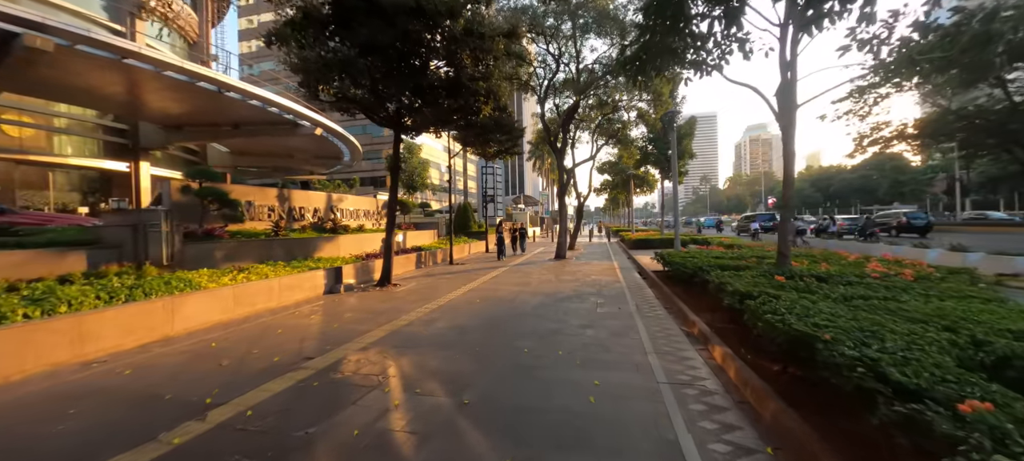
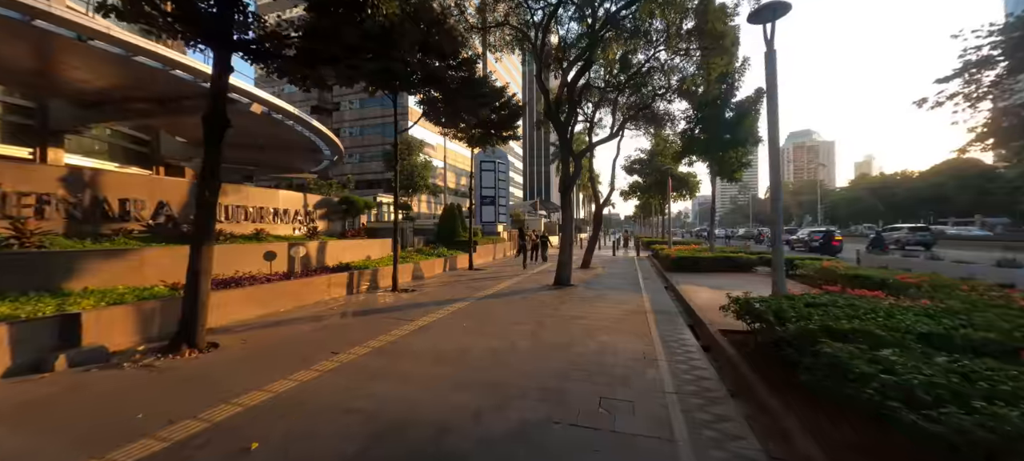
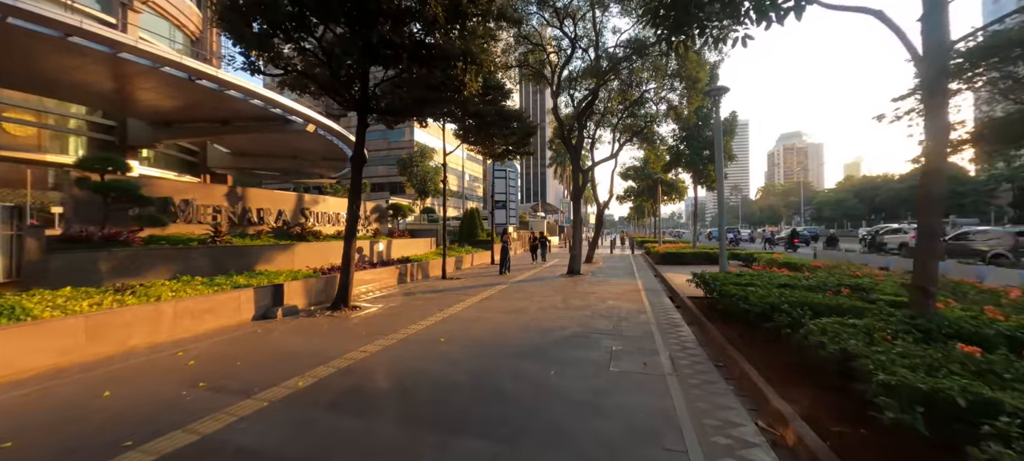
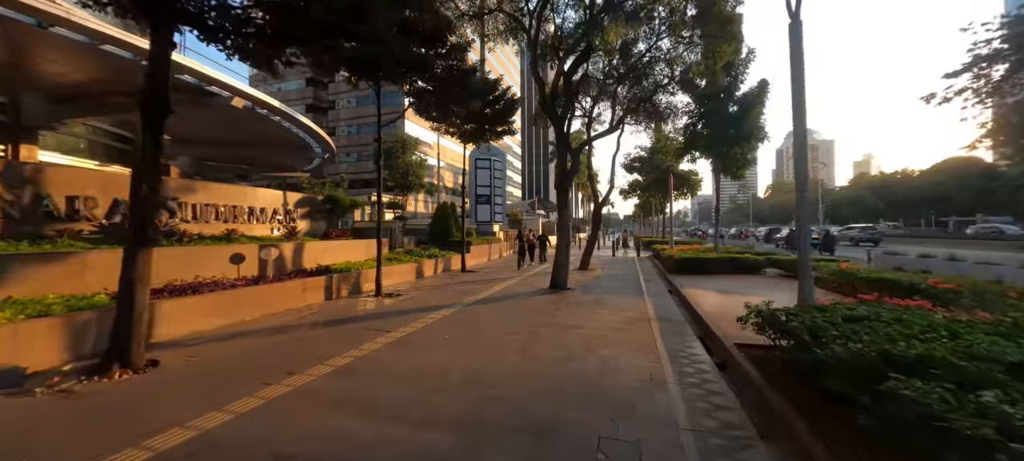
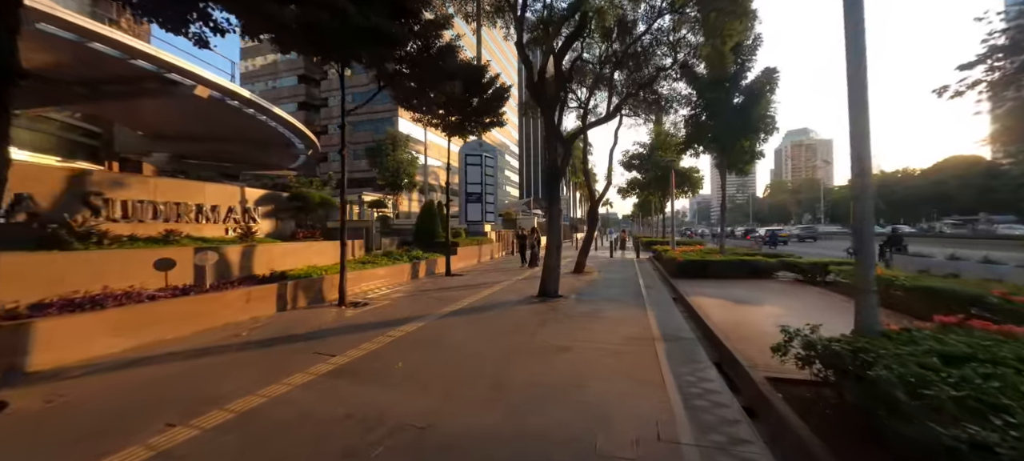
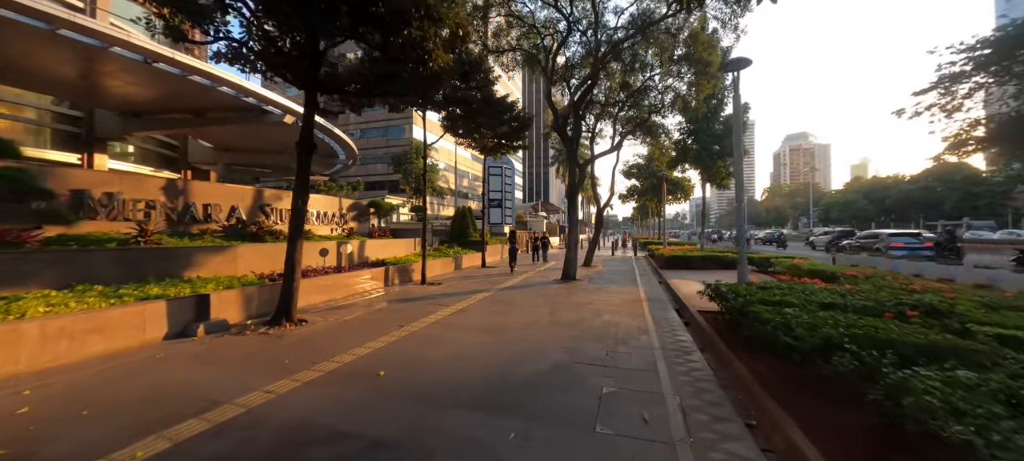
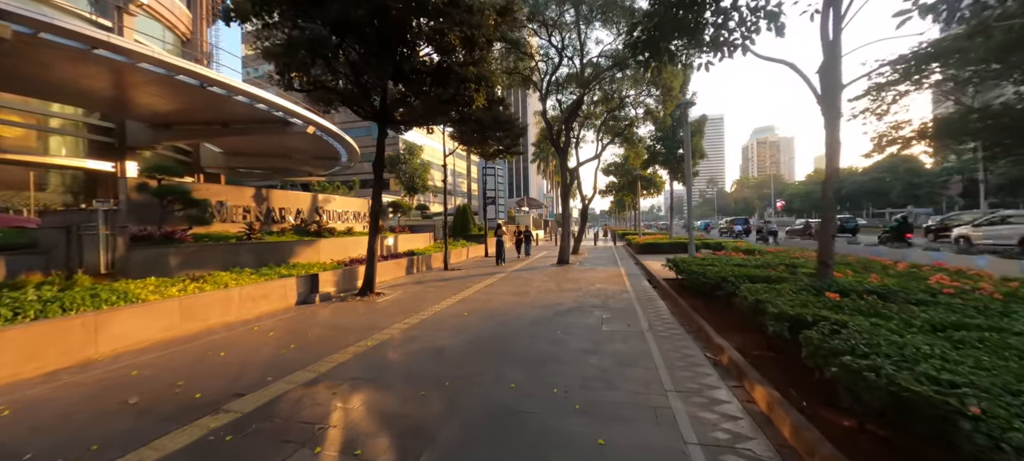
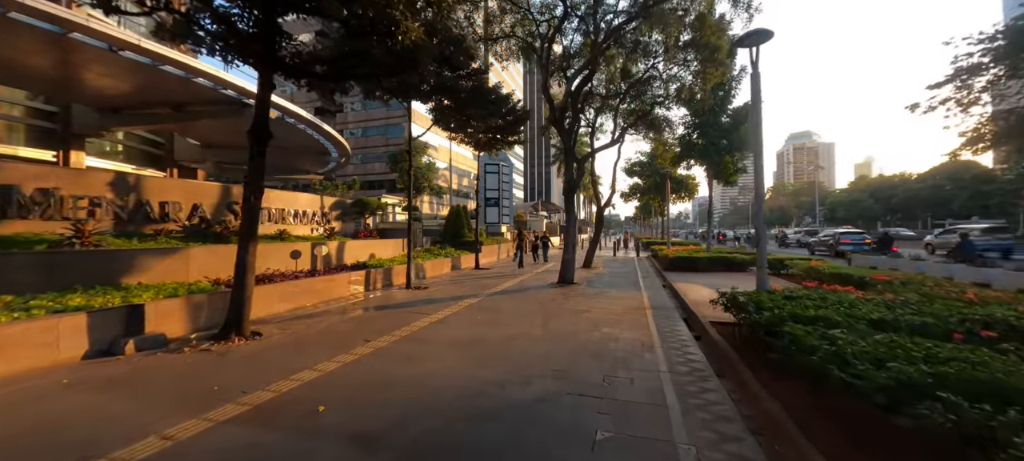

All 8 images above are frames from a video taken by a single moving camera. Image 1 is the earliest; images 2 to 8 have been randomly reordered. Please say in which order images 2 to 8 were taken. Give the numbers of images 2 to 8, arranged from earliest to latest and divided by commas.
7, 3, 6, 8, 2, 4, 5
